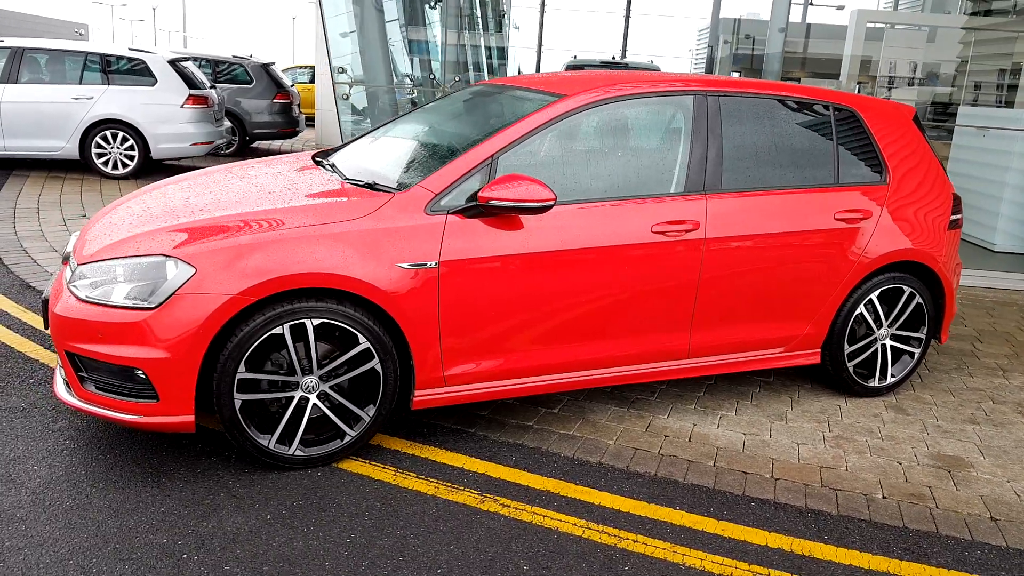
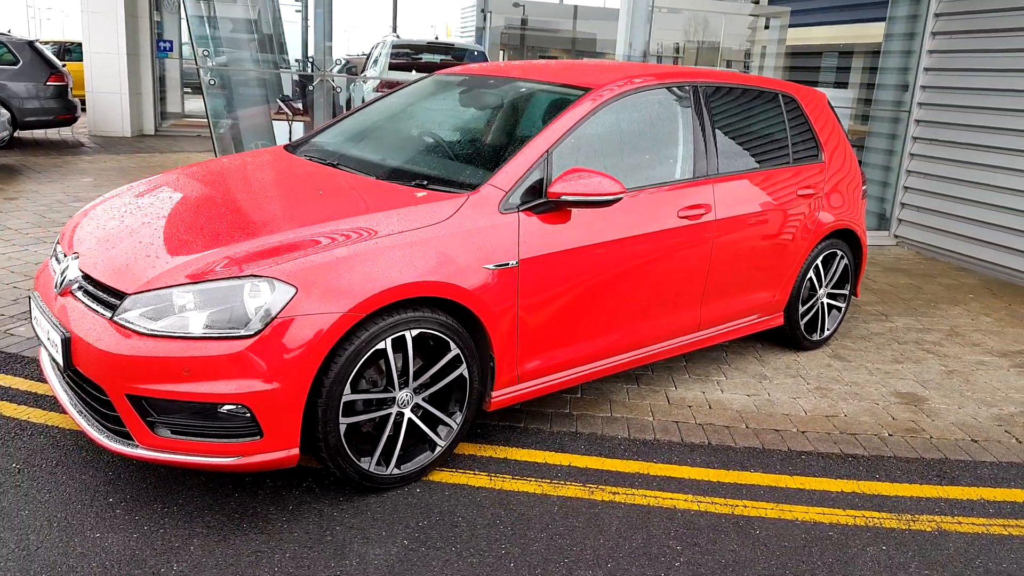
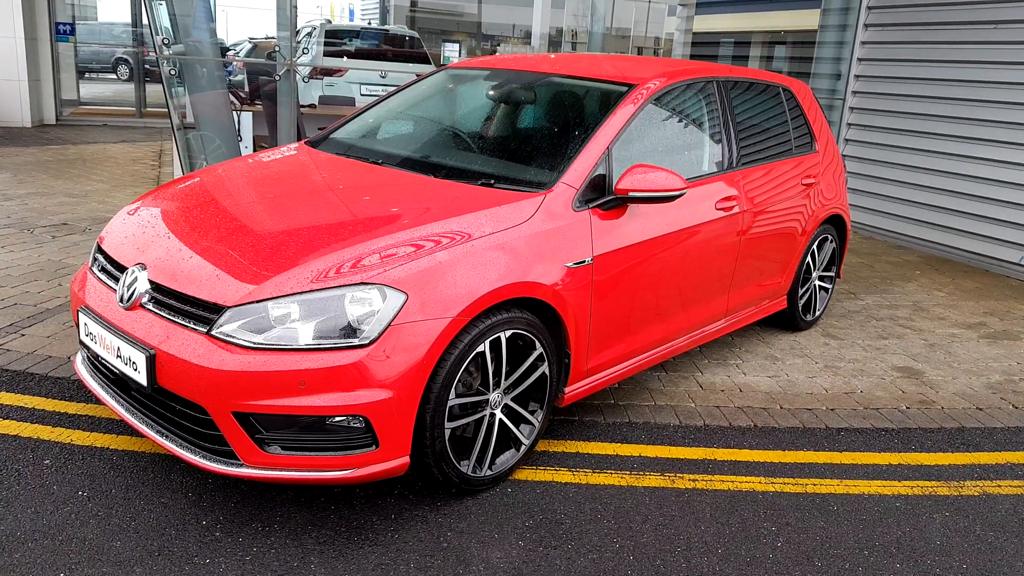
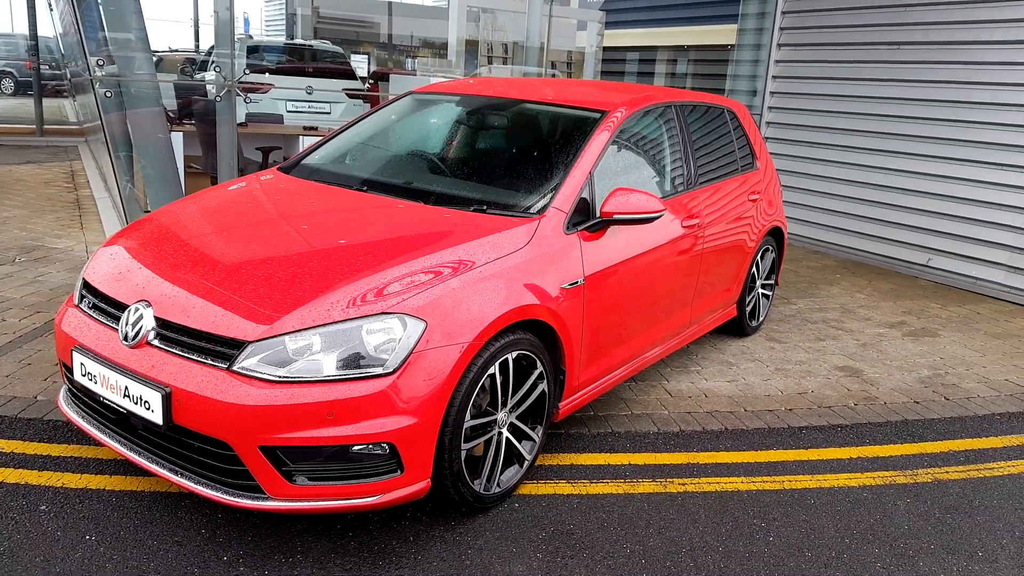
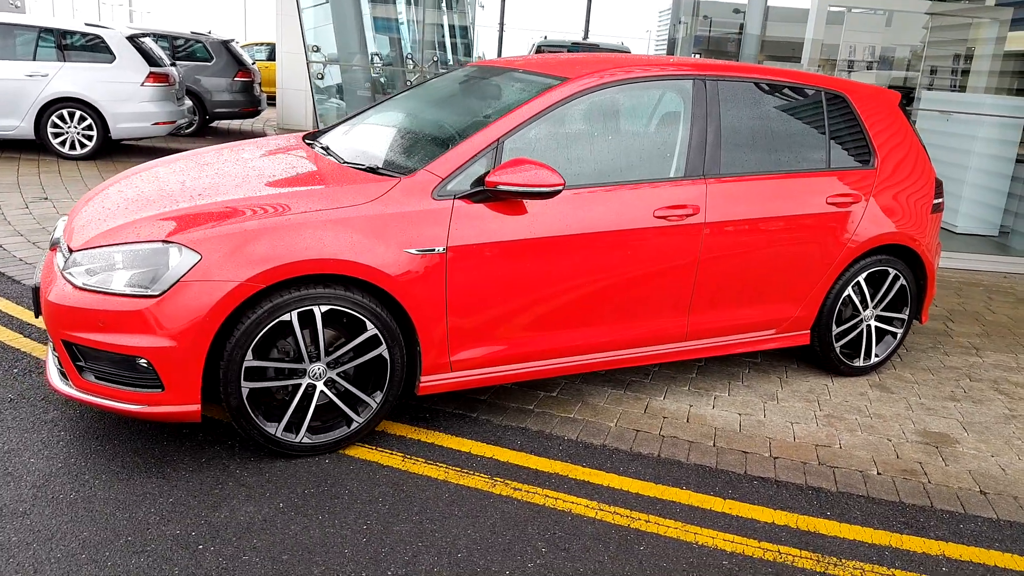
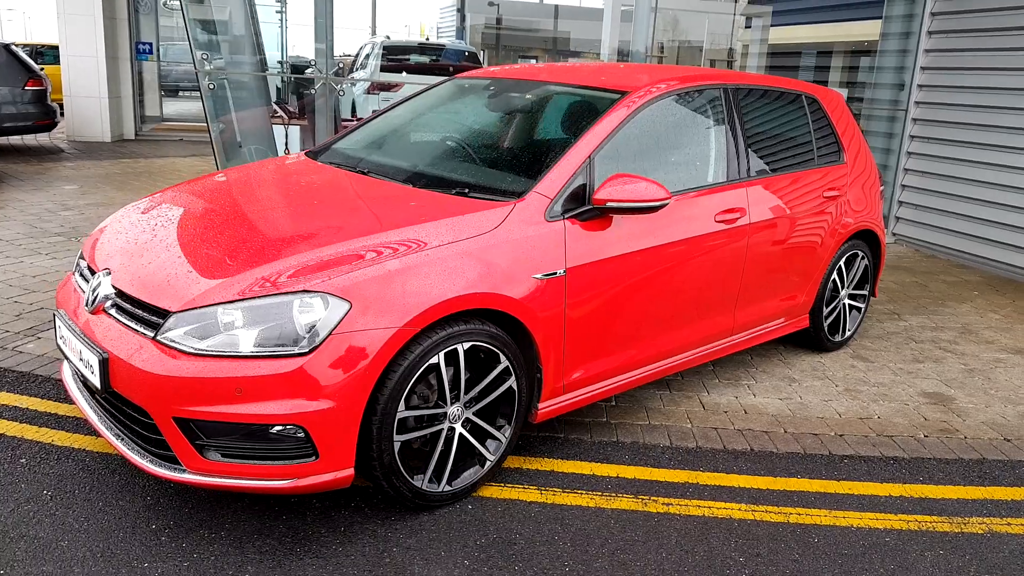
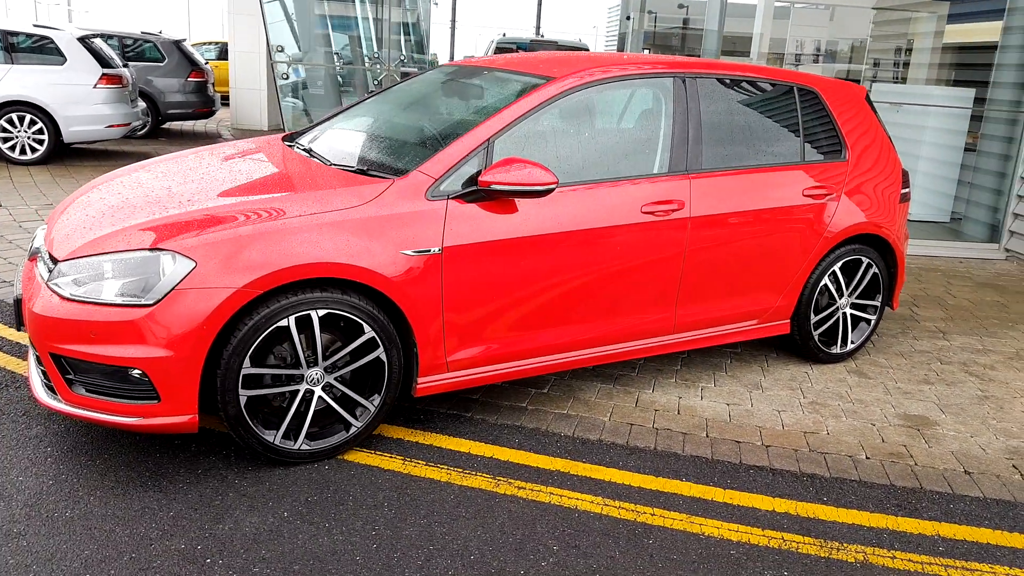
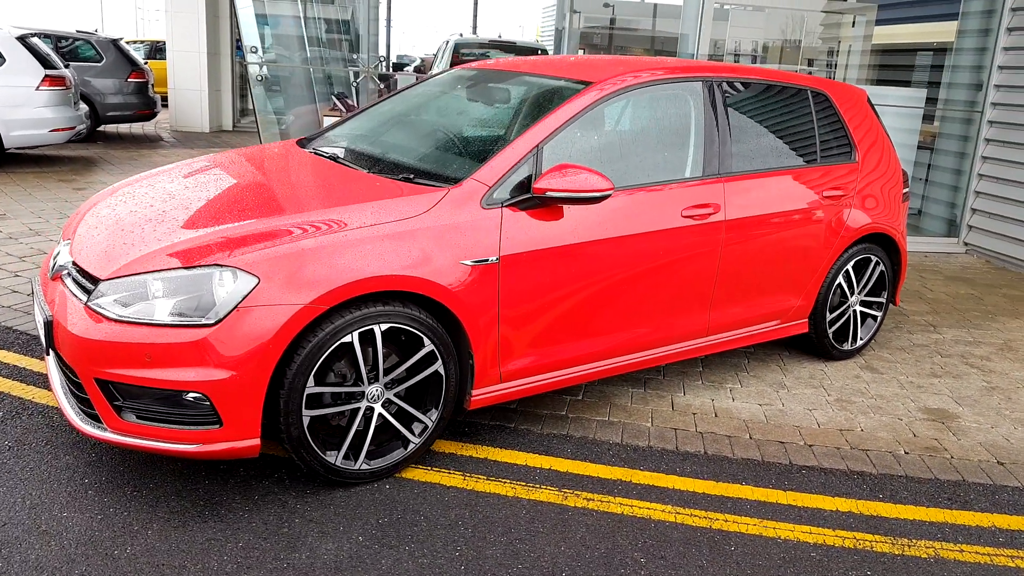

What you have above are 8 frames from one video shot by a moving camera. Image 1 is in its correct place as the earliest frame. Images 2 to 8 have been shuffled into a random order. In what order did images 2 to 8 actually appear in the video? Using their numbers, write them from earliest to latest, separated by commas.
5, 7, 8, 2, 6, 3, 4
